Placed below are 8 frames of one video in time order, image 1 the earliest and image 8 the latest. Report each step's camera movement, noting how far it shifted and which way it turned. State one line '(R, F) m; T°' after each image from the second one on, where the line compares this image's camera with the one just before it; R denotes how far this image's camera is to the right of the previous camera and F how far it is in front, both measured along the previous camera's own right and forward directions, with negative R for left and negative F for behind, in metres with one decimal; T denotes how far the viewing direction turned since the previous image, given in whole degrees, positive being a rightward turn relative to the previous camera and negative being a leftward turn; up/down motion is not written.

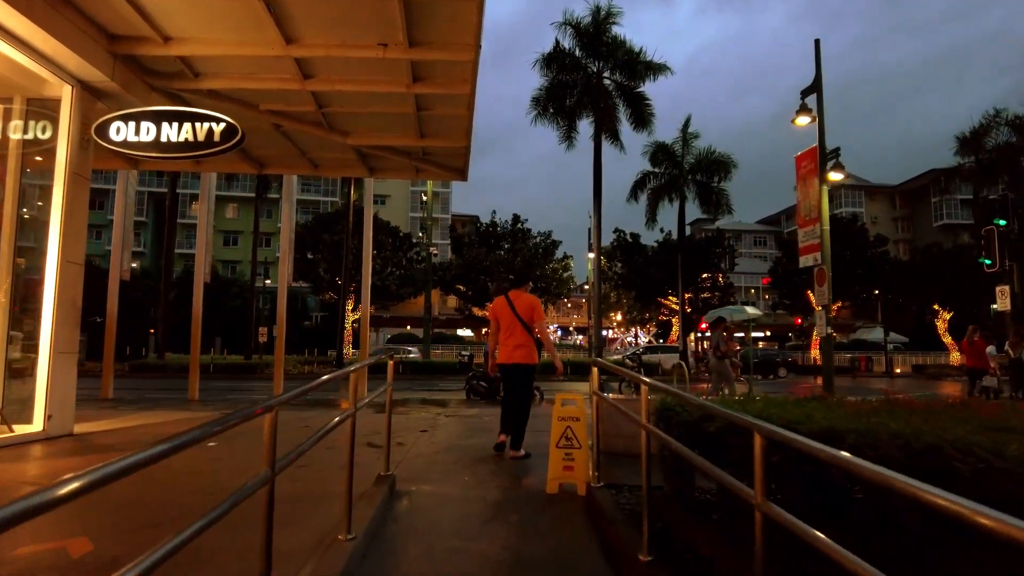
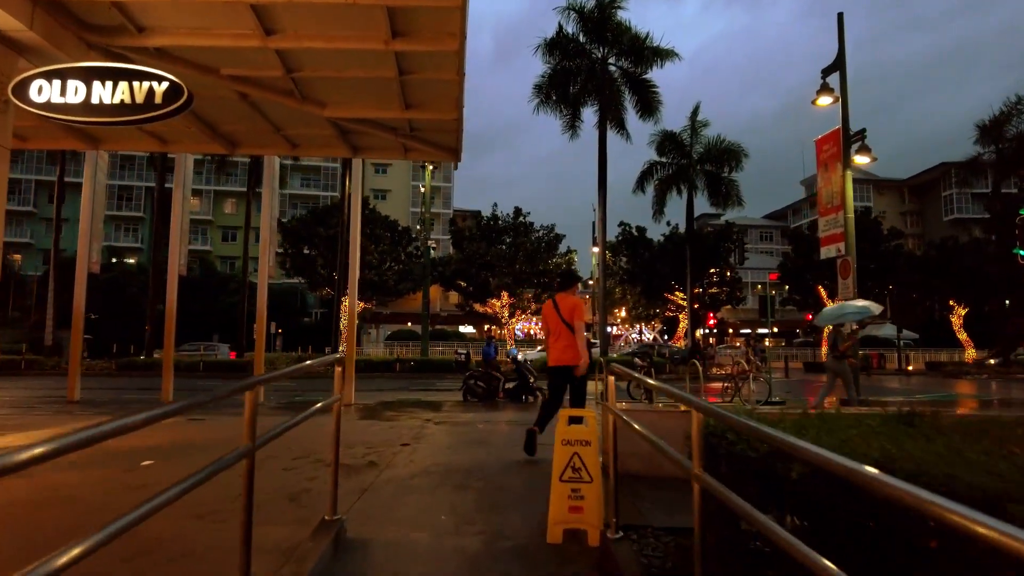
(+0.1, +1.2) m; 0°
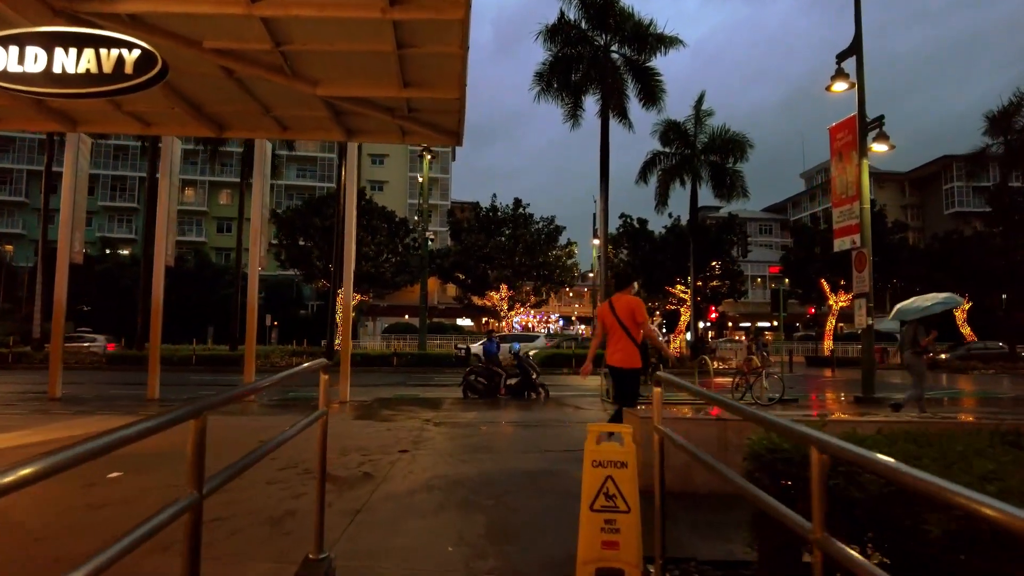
(-0.1, +0.6) m; 0°
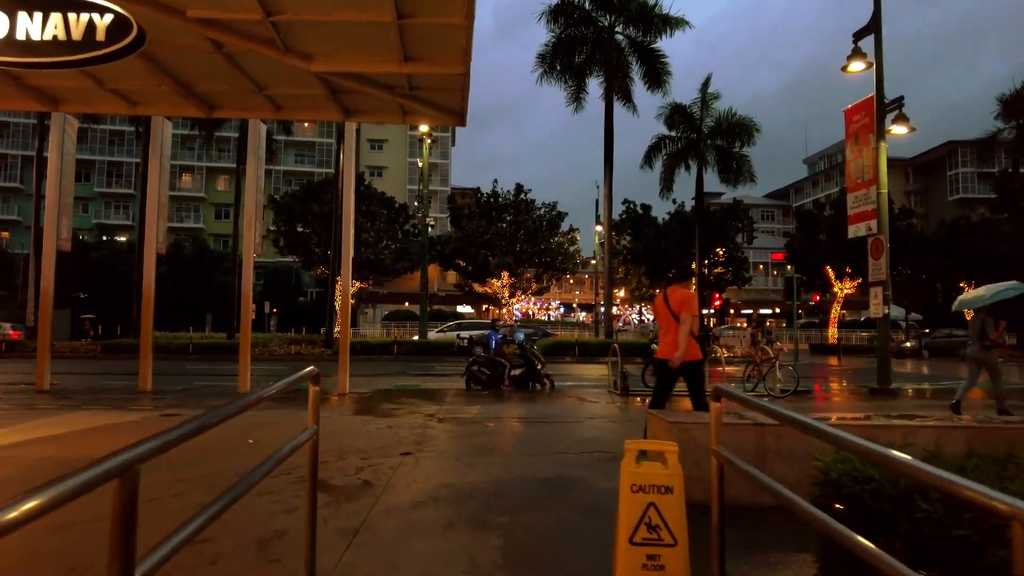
(-0.1, +0.5) m; 0°
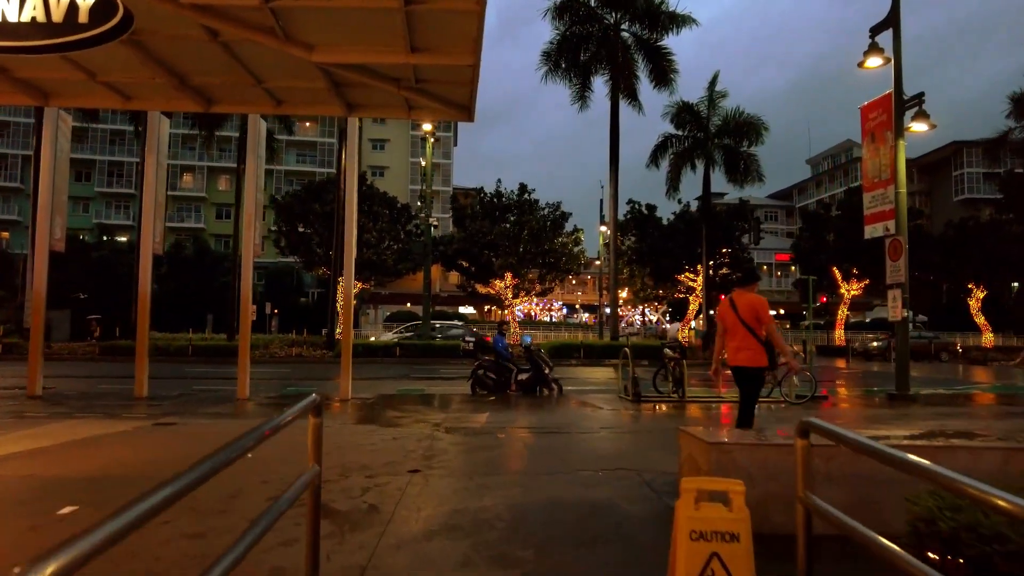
(-0.1, +0.4) m; 0°
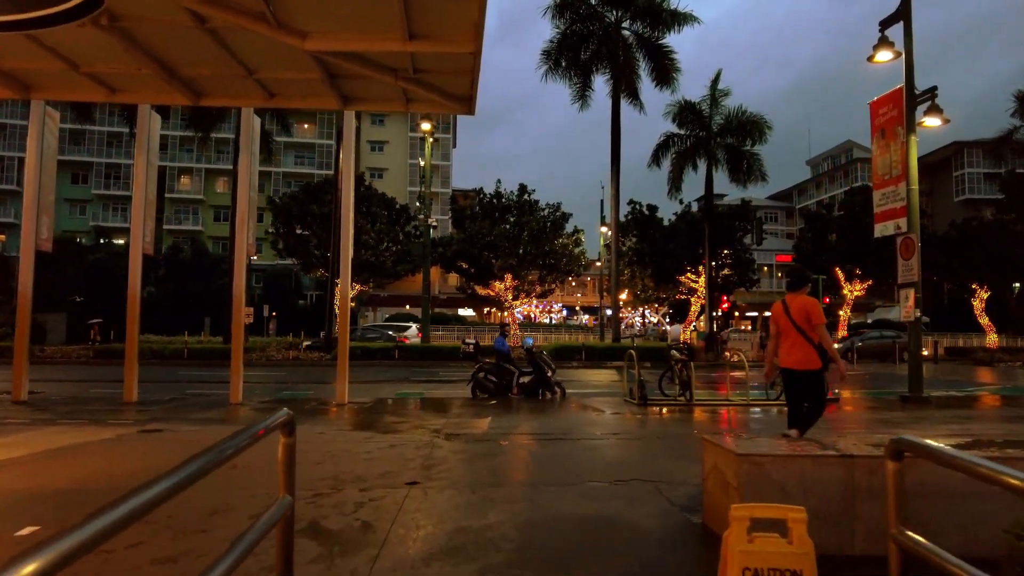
(0.0, +0.4) m; 0°
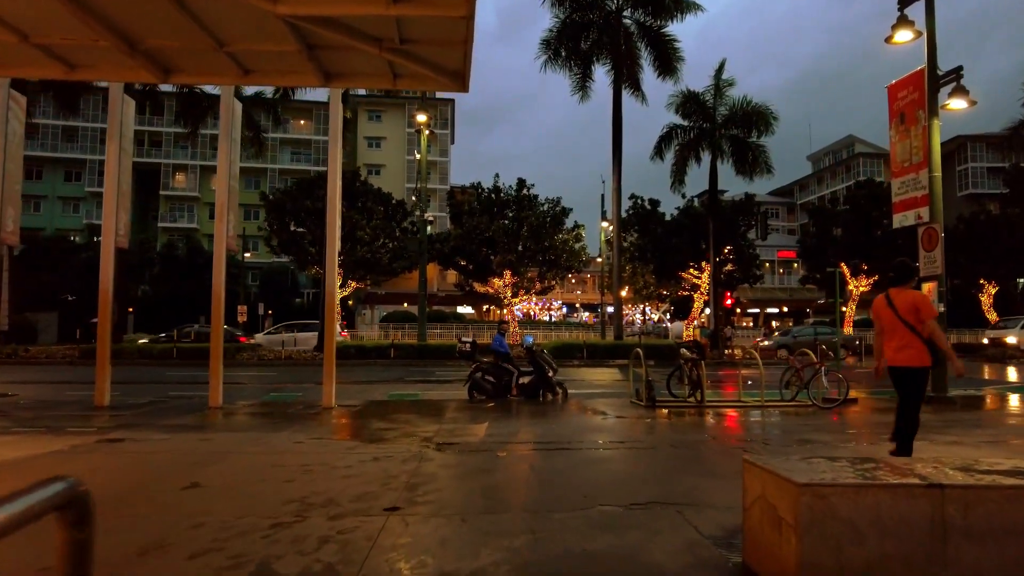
(0.0, +0.8) m; 0°
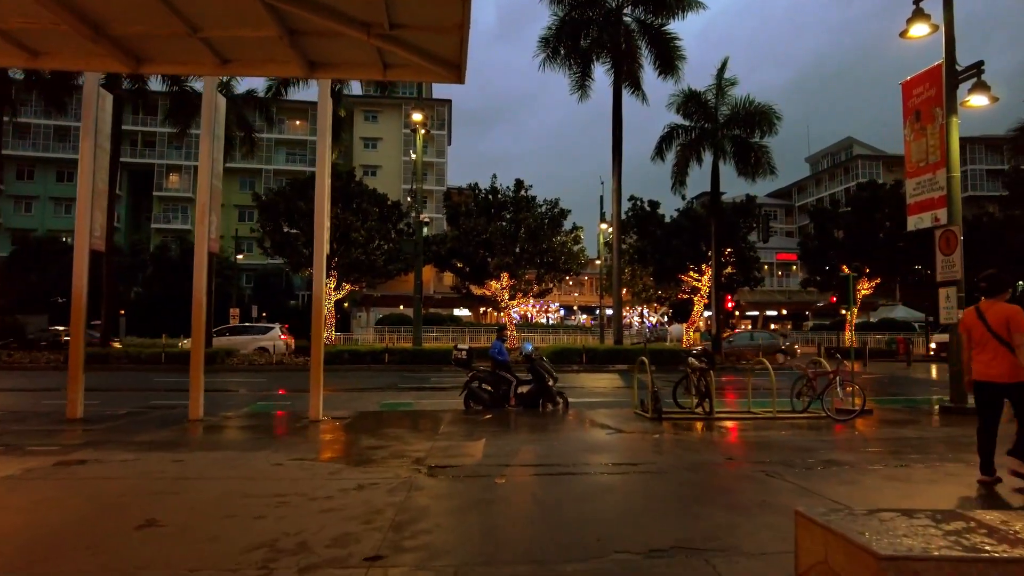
(0.0, +0.6) m; 0°
